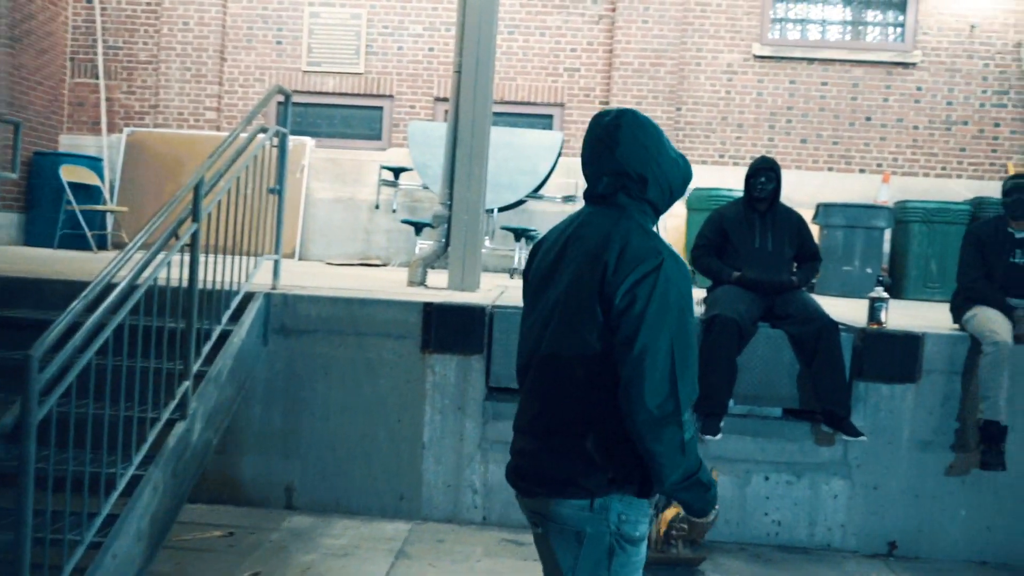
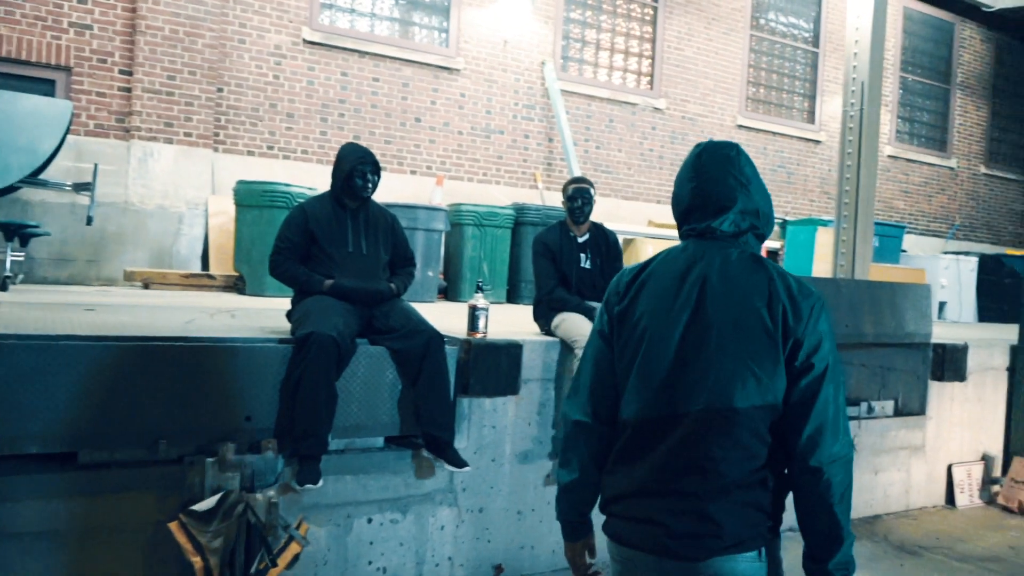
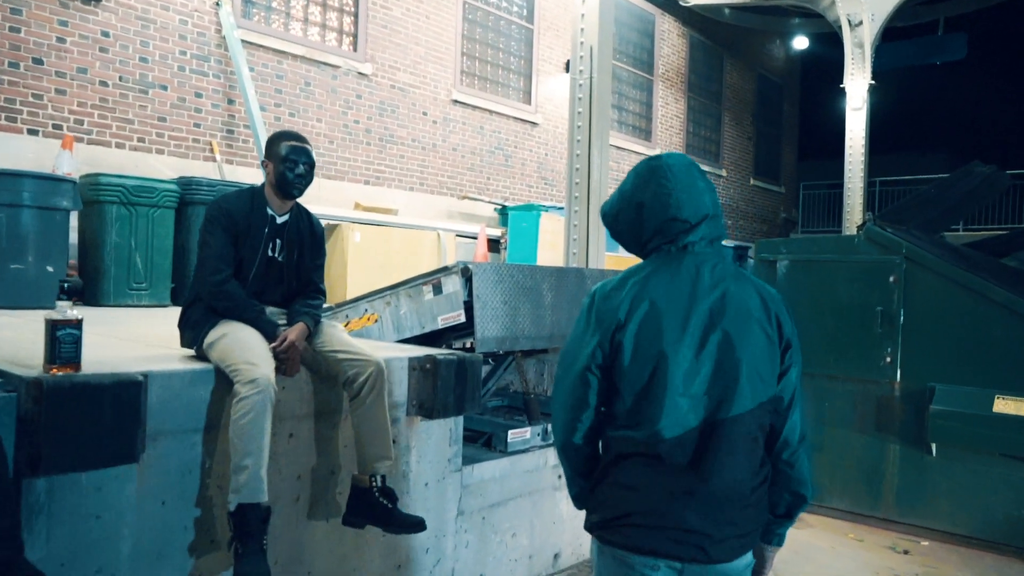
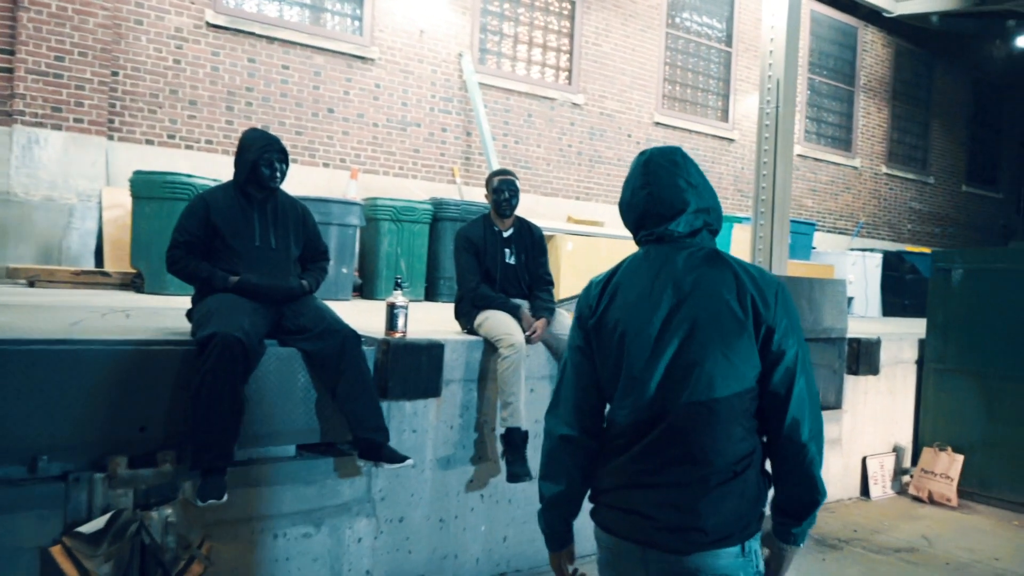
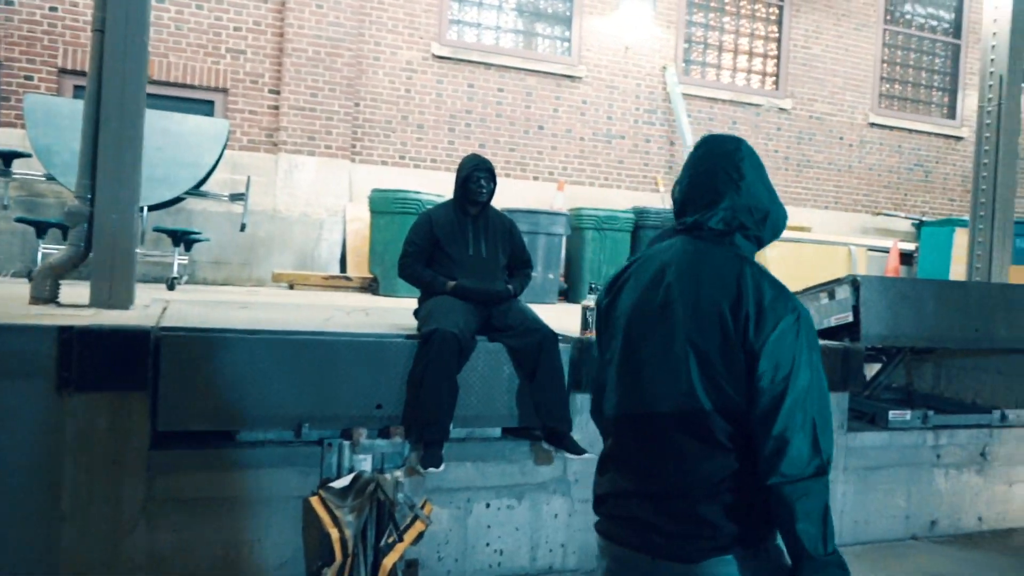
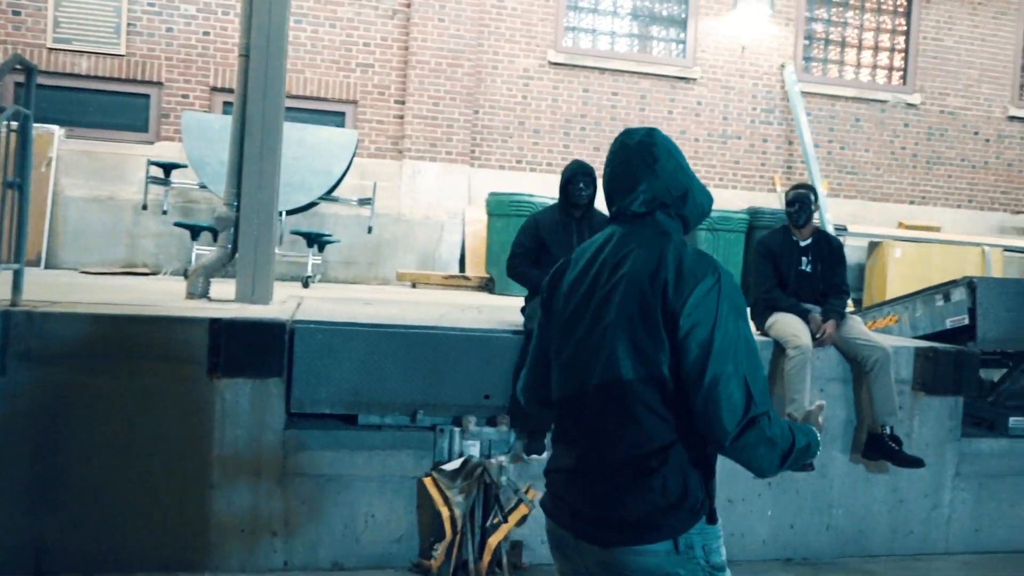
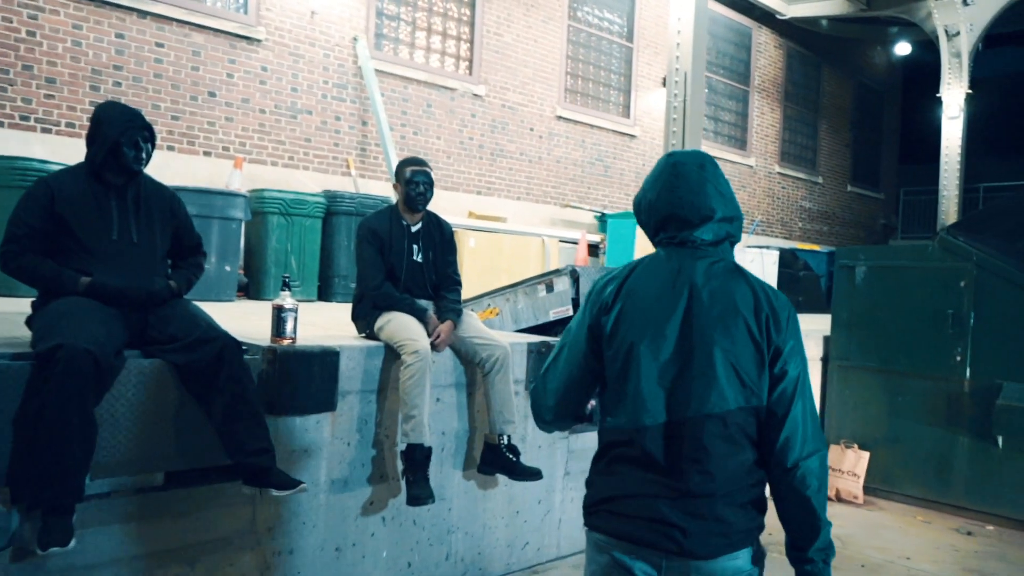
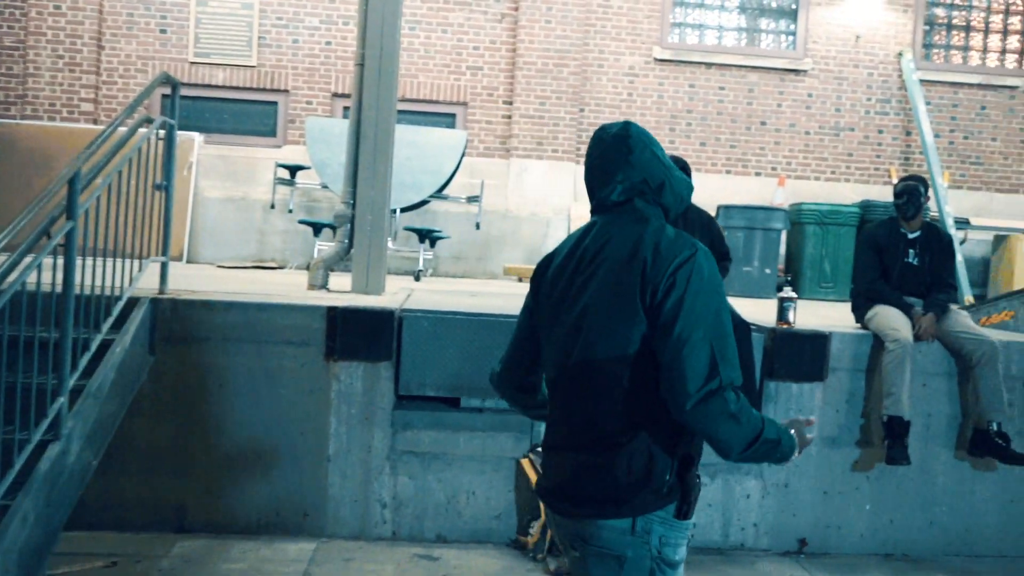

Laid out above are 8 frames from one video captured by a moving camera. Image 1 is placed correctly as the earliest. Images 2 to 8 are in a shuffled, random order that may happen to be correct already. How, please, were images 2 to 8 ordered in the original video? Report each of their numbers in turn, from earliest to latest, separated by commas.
8, 6, 5, 2, 4, 7, 3
